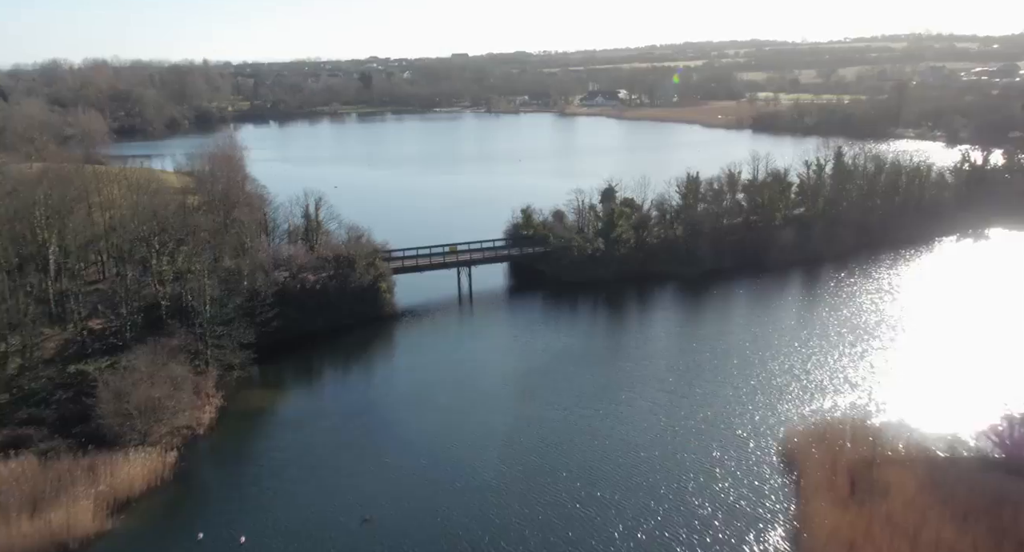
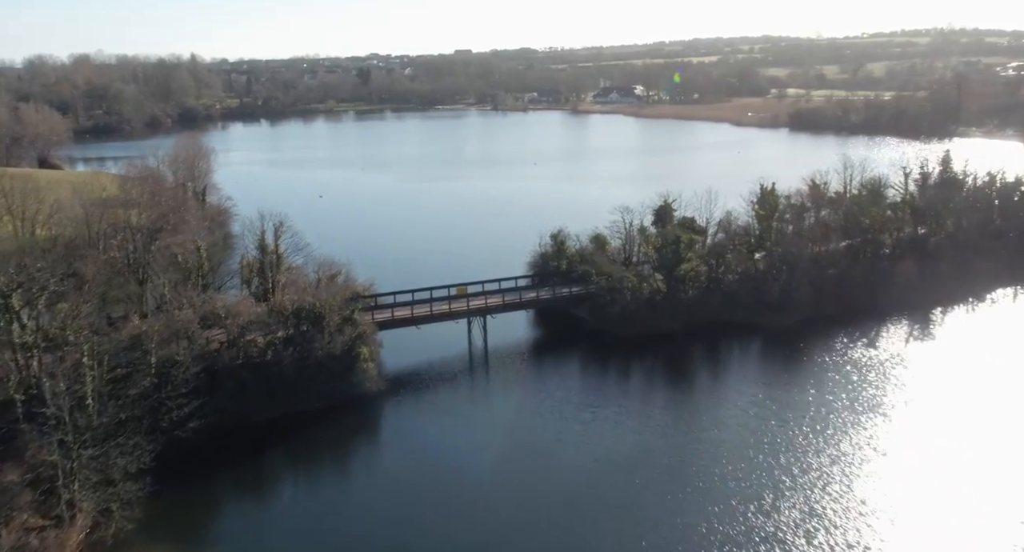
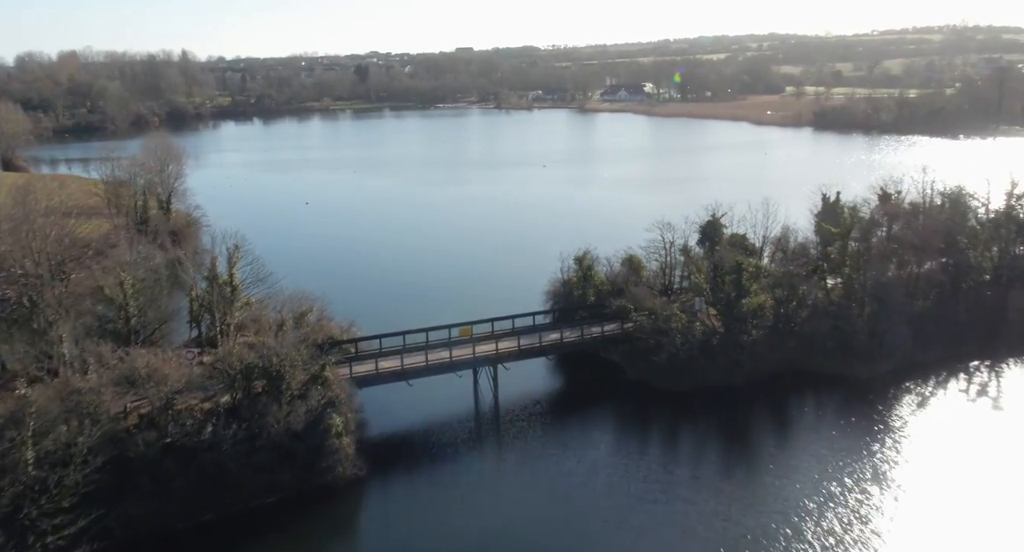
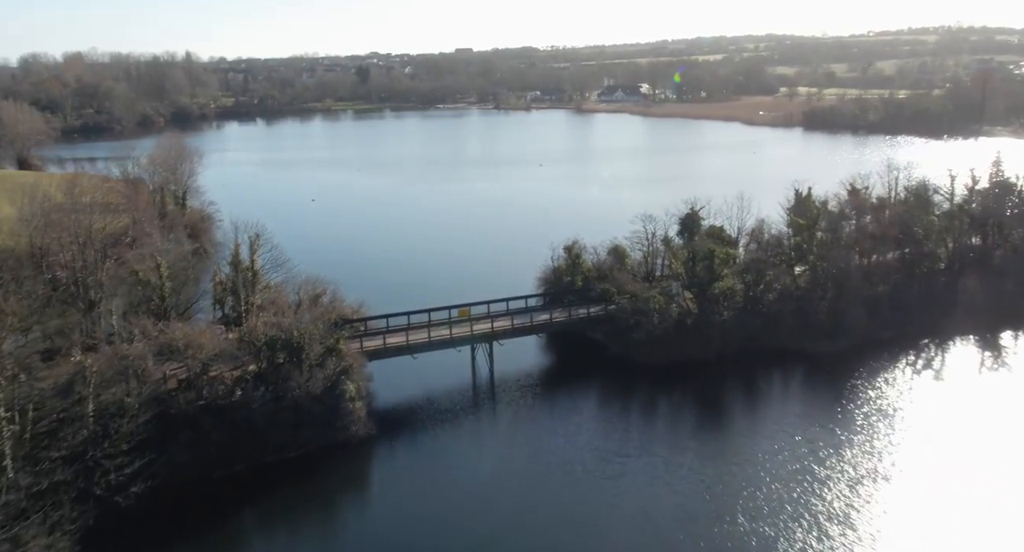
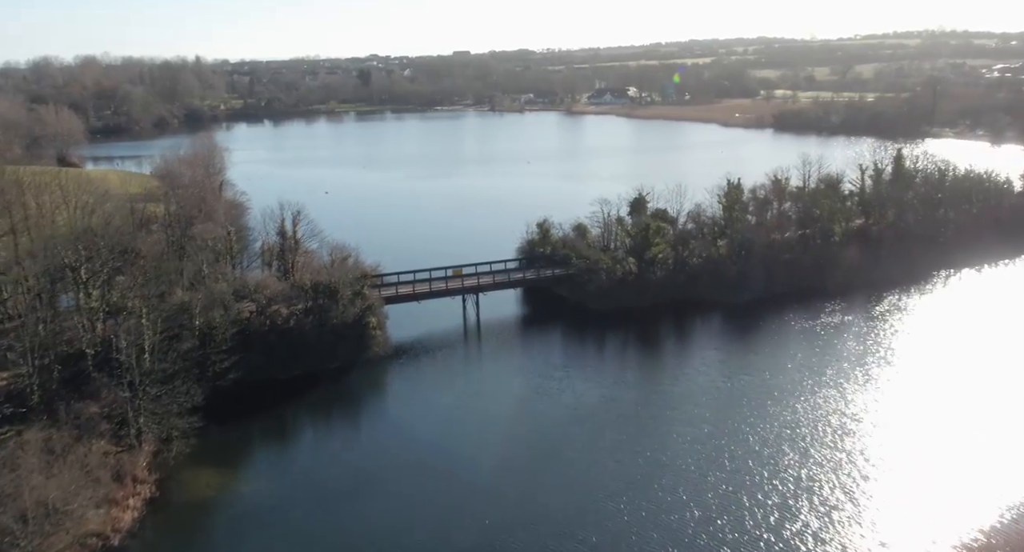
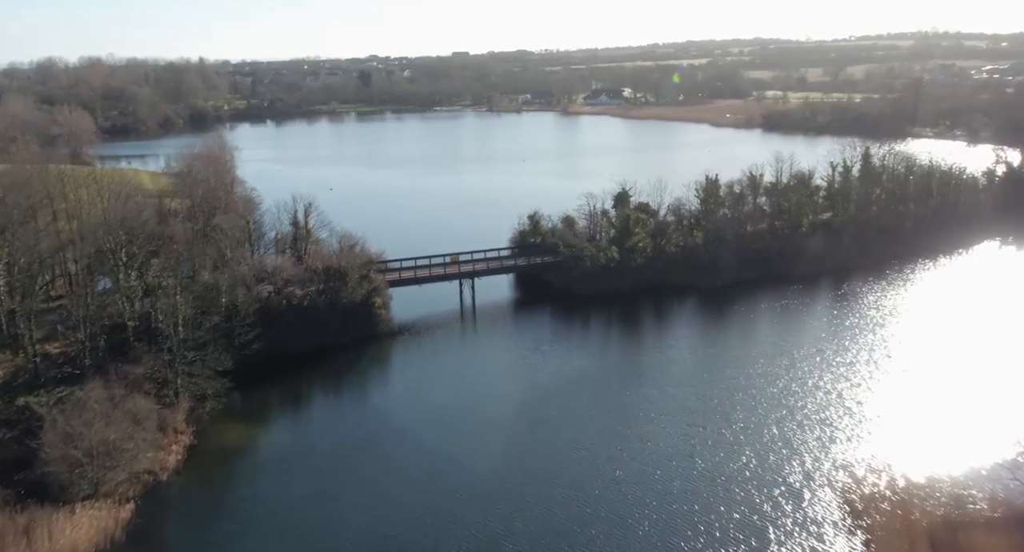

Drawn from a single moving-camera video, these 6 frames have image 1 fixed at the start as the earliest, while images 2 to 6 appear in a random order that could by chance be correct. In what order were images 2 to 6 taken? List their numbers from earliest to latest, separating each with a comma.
6, 5, 2, 4, 3
